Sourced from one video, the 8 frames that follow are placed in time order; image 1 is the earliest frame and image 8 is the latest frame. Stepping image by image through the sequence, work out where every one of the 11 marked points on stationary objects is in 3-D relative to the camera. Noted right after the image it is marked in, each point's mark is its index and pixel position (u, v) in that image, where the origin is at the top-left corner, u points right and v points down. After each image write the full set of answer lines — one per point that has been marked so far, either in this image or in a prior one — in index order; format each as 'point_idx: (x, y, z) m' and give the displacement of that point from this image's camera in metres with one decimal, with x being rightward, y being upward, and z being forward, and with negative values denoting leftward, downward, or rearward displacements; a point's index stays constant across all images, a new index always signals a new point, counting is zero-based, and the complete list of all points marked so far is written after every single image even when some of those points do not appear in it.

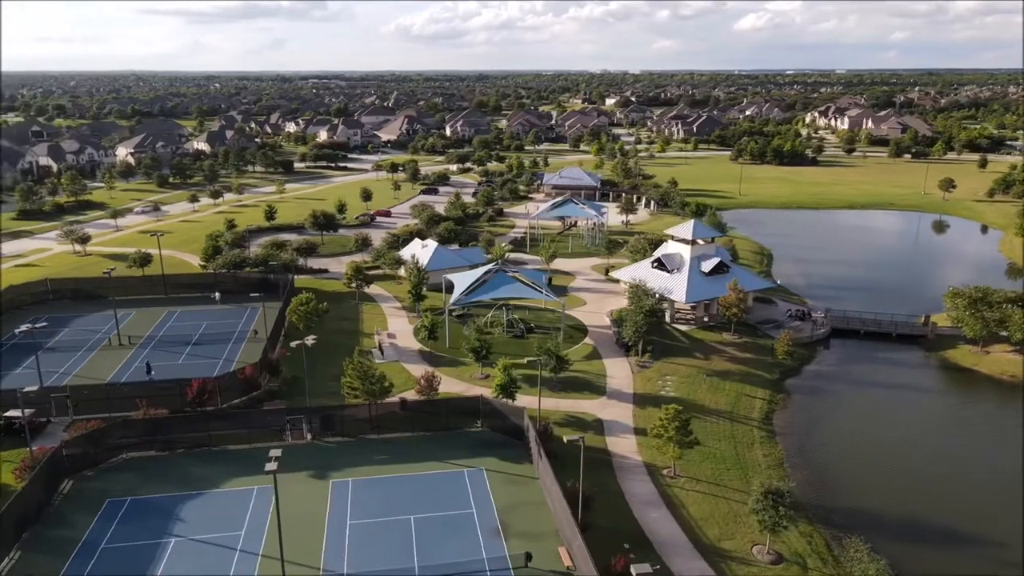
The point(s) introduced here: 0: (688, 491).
0: (+4.7, -5.4, +19.5) m
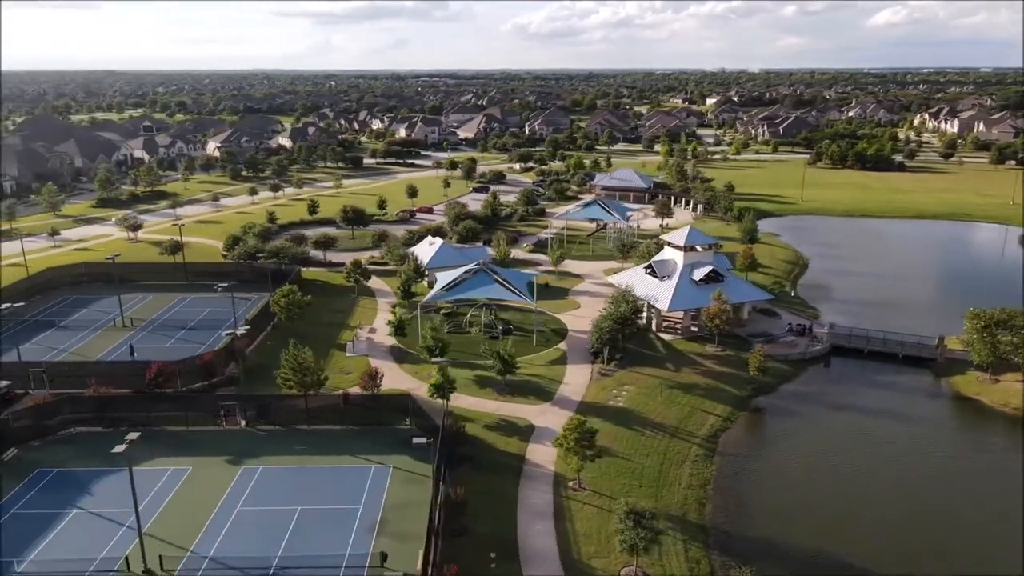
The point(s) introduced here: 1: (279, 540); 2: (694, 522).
0: (+1.8, -5.6, +18.9) m
1: (-5.5, -6.0, +17.4) m
2: (+4.7, -6.0, +18.7) m
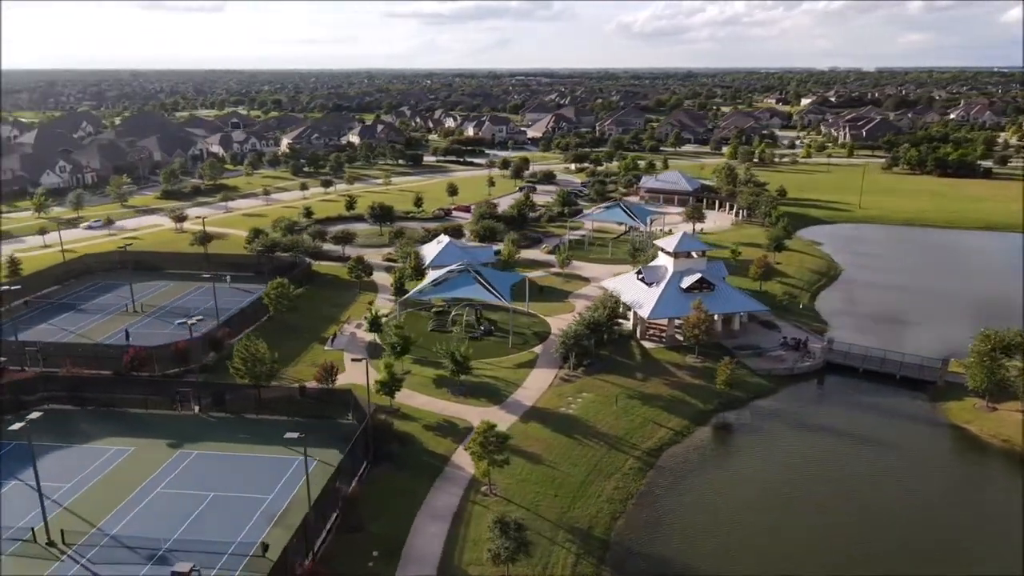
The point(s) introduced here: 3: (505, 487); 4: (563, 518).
0: (-0.6, -5.7, +18.7) m
1: (-8.2, -5.9, +18.1) m
2: (+2.1, -6.2, +18.2) m
3: (-0.2, -5.4, +19.7) m
4: (+1.3, -5.9, +18.9) m
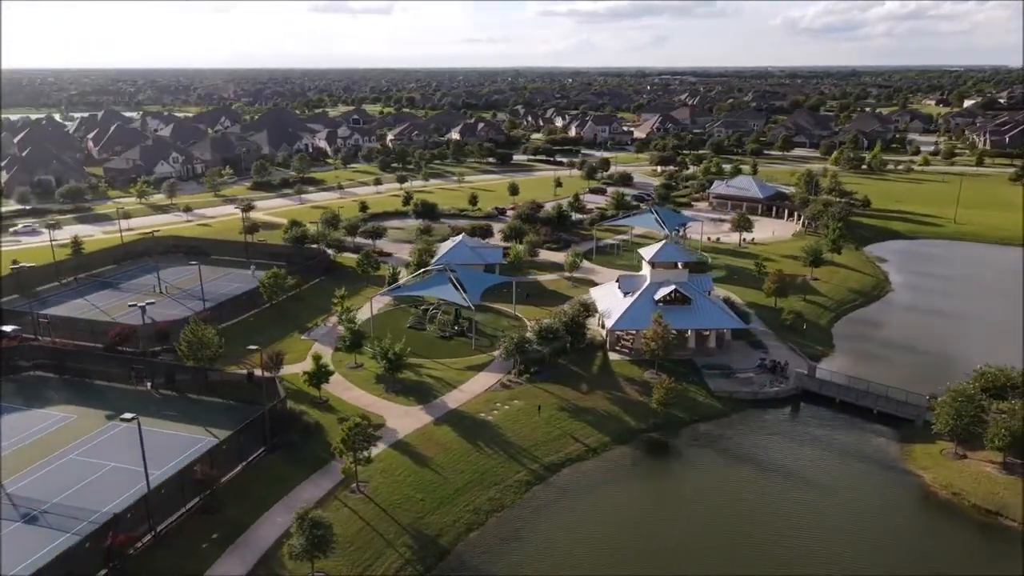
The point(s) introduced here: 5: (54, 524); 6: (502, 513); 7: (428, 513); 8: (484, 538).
0: (-4.4, -5.7, +19.0) m
1: (-11.9, -5.4, +19.7) m
2: (-1.8, -6.4, +18.0) m
3: (-3.8, -5.4, +19.9) m
4: (-2.5, -6.0, +18.8) m
5: (-11.3, -5.8, +18.1) m
6: (-0.3, -6.0, +19.6) m
7: (-2.2, -5.9, +19.1) m
8: (-0.8, -6.4, +18.6) m
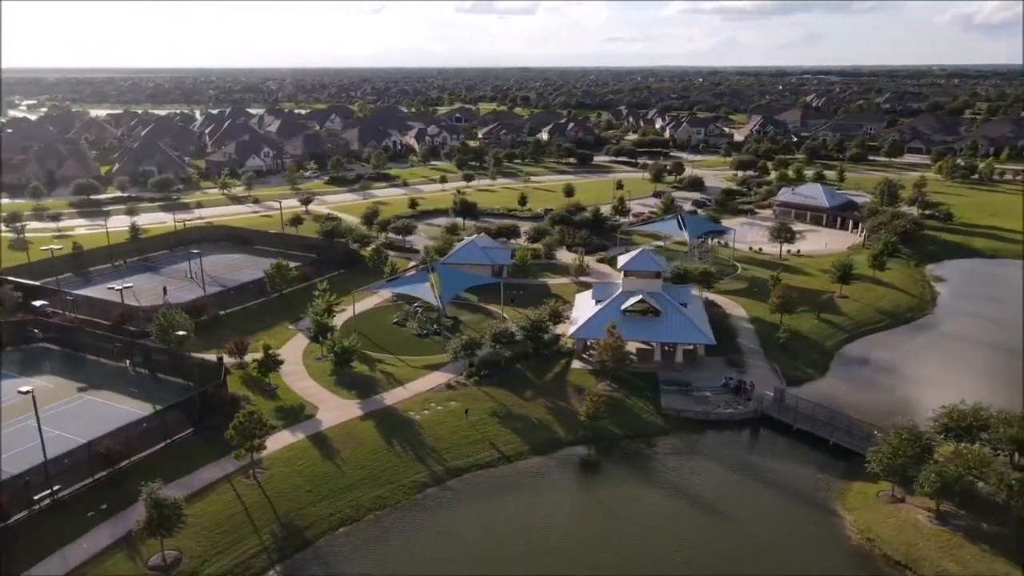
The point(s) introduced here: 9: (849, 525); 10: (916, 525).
0: (-7.6, -5.5, +19.8) m
1: (-14.9, -4.9, +21.8) m
2: (-5.3, -6.3, +18.4) m
3: (-6.8, -5.3, +20.7) m
4: (-5.8, -5.9, +19.4) m
5: (-14.6, -5.3, +20.1) m
6: (-3.5, -6.1, +19.8) m
7: (-5.5, -5.8, +19.6) m
8: (-4.2, -6.4, +18.8) m
9: (+8.9, -6.3, +19.1) m
10: (+10.3, -6.0, +18.5) m
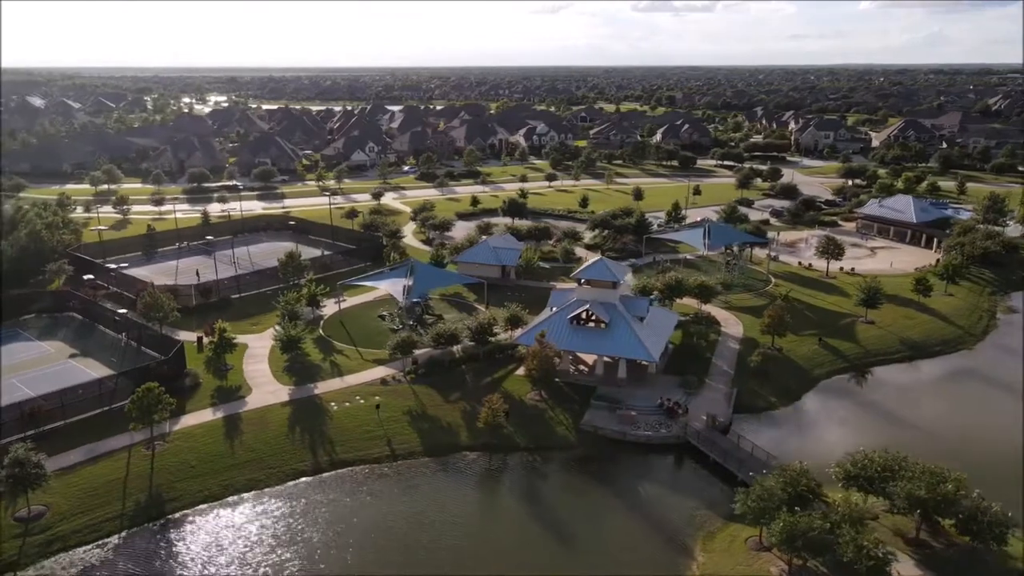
0: (-11.5, -5.0, +21.6) m
1: (-18.1, -4.0, +25.0) m
2: (-9.5, -6.0, +19.8) m
3: (-10.5, -4.9, +22.3) m
4: (-9.8, -5.5, +20.8) m
5: (-18.2, -4.4, +23.3) m
6: (-7.5, -5.8, +20.7) m
7: (-9.4, -5.5, +21.0) m
8: (-8.3, -6.1, +19.9) m
9: (+4.6, -6.8, +17.5) m
10: (+5.7, -6.6, +16.7) m
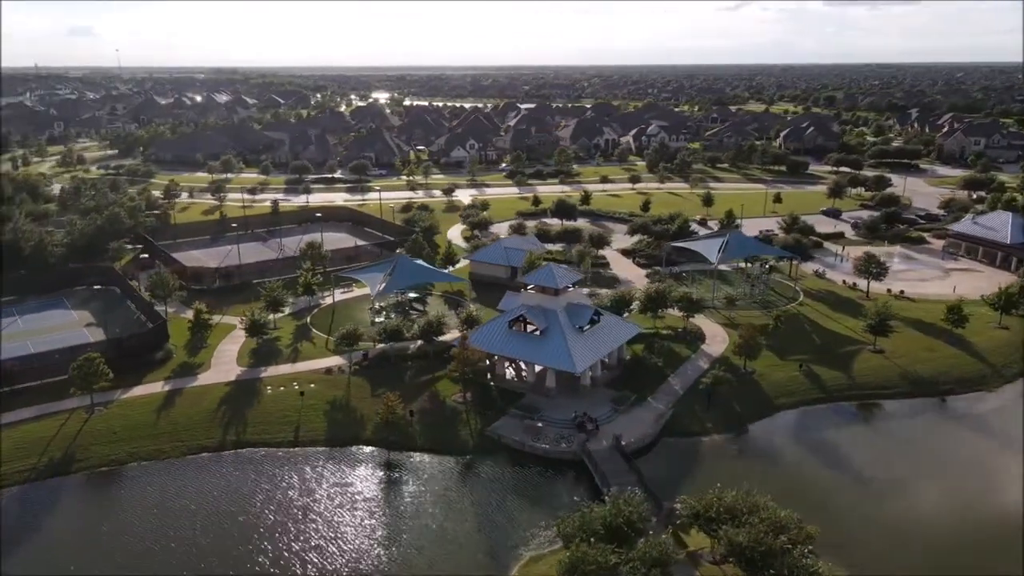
0: (-14.8, -4.3, +24.2) m
1: (-20.5, -2.9, +28.9) m
2: (-13.3, -5.4, +22.0) m
3: (-13.7, -4.2, +24.6) m
4: (-13.4, -4.9, +23.0) m
5: (-21.0, -3.3, +27.2) m
6: (-11.2, -5.4, +22.5) m
7: (-13.0, -4.9, +23.1) m
8: (-12.1, -5.6, +21.9) m
9: (-0.1, -7.0, +16.9) m
10: (+0.9, -6.9, +15.8) m
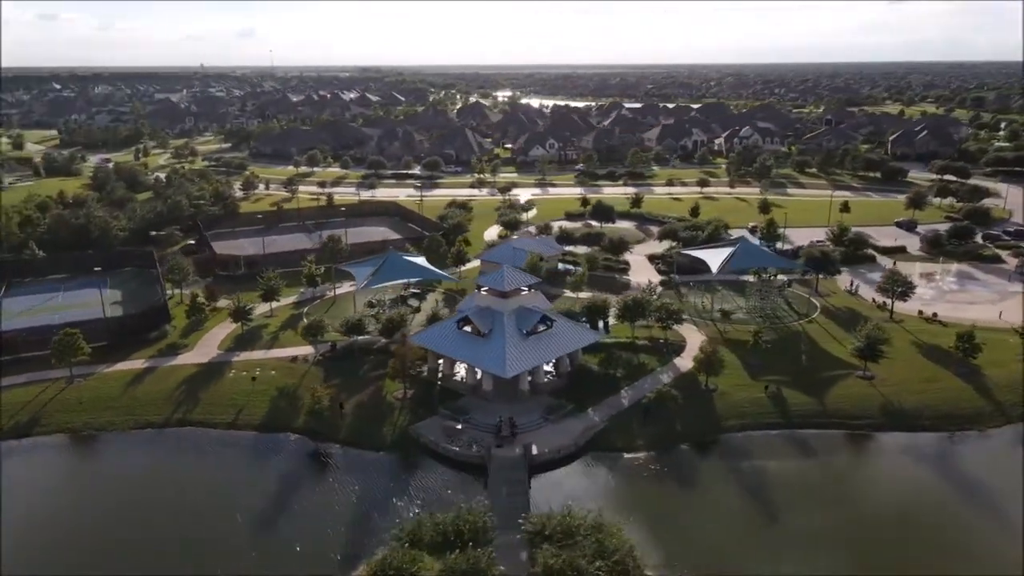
0: (-17.0, -3.6, +26.7) m
1: (-21.8, -1.9, +32.3) m
2: (-16.0, -4.7, +24.3) m
3: (-15.9, -3.6, +26.9) m
4: (-15.8, -4.3, +25.3) m
5: (-22.6, -2.3, +30.7) m
6: (-13.8, -4.8, +24.4) m
7: (-15.4, -4.2, +25.3) m
8: (-14.8, -5.0, +24.0) m
9: (-3.9, -7.0, +17.1) m
10: (-3.1, -7.0, +15.8) m
